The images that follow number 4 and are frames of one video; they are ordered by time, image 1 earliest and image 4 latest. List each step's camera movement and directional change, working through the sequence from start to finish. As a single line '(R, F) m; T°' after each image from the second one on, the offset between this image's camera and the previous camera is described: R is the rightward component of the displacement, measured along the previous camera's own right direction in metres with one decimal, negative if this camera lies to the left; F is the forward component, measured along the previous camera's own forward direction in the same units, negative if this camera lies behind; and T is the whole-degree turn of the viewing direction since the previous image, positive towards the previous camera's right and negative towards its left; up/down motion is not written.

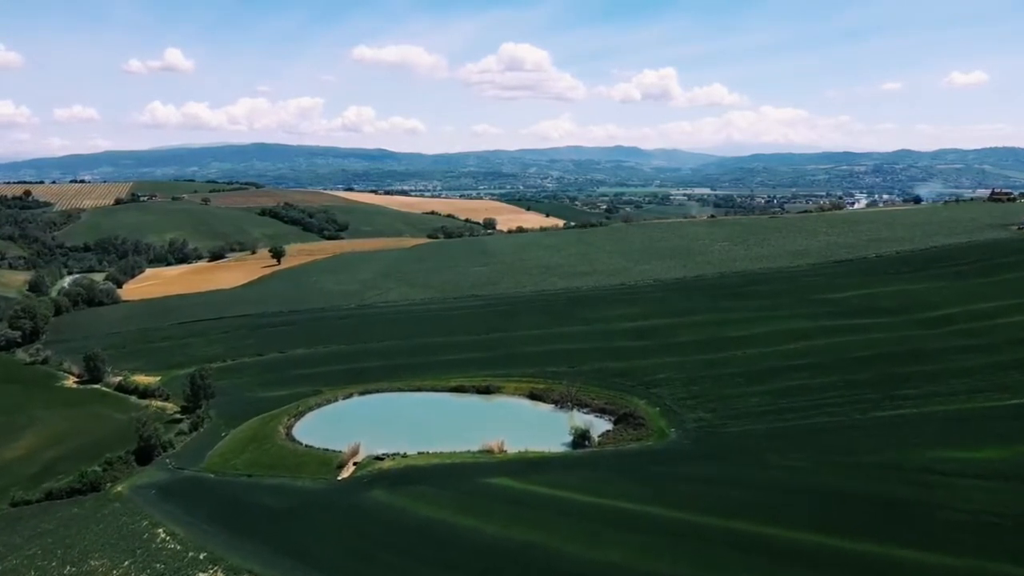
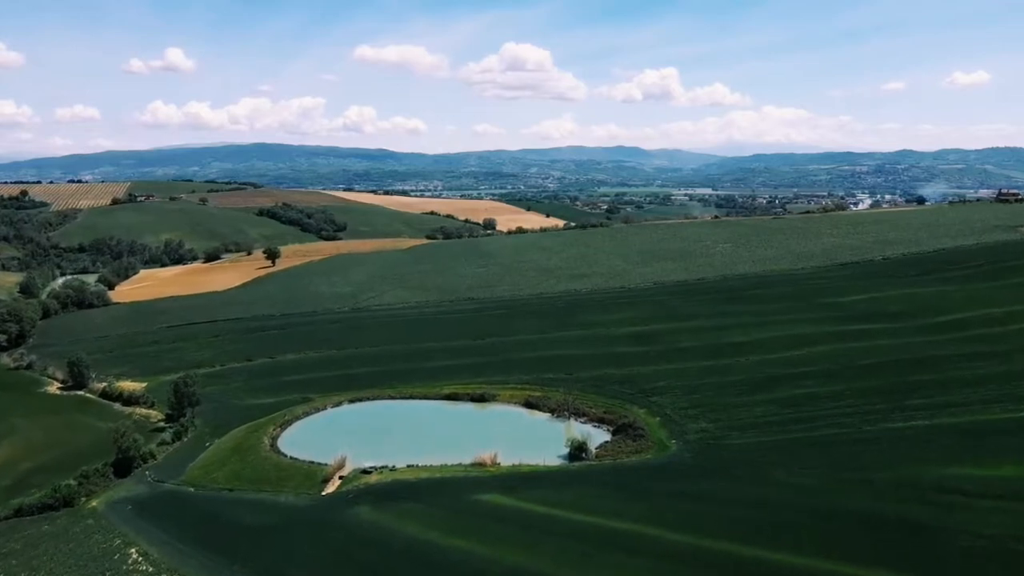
(+0.2, +0.9) m; 0°
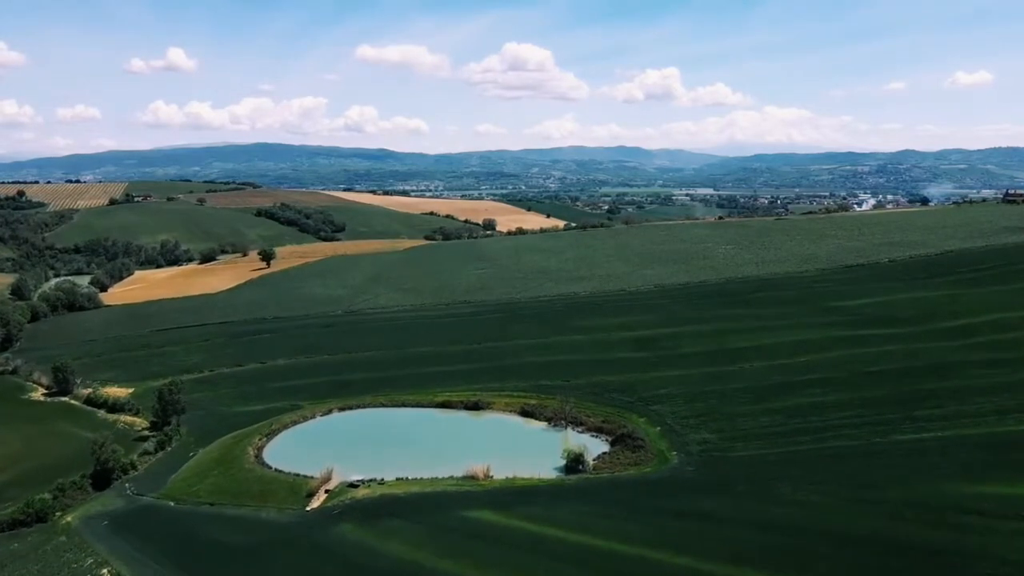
(+0.2, +0.9) m; 0°
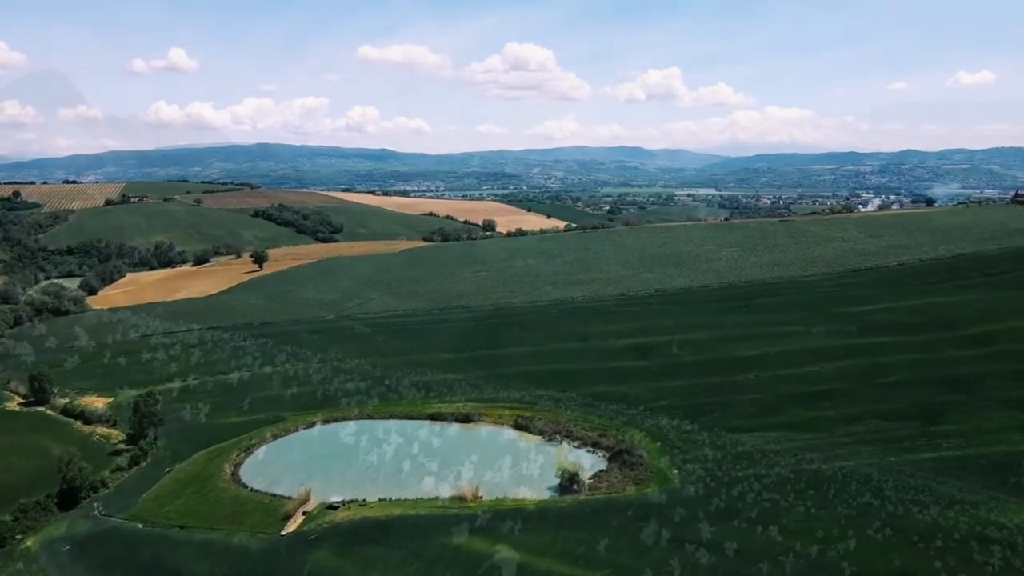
(+0.3, +1.2) m; 0°
